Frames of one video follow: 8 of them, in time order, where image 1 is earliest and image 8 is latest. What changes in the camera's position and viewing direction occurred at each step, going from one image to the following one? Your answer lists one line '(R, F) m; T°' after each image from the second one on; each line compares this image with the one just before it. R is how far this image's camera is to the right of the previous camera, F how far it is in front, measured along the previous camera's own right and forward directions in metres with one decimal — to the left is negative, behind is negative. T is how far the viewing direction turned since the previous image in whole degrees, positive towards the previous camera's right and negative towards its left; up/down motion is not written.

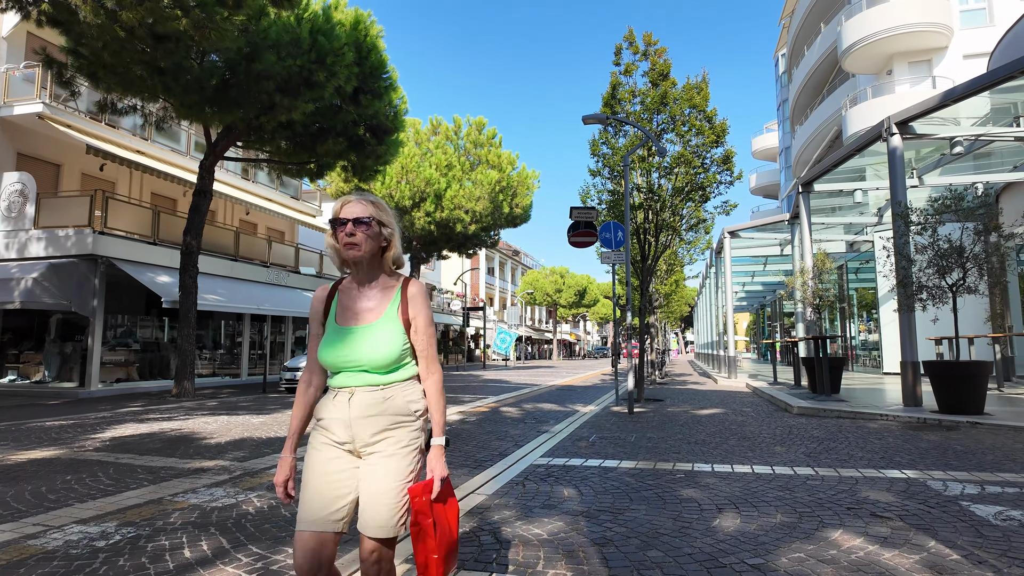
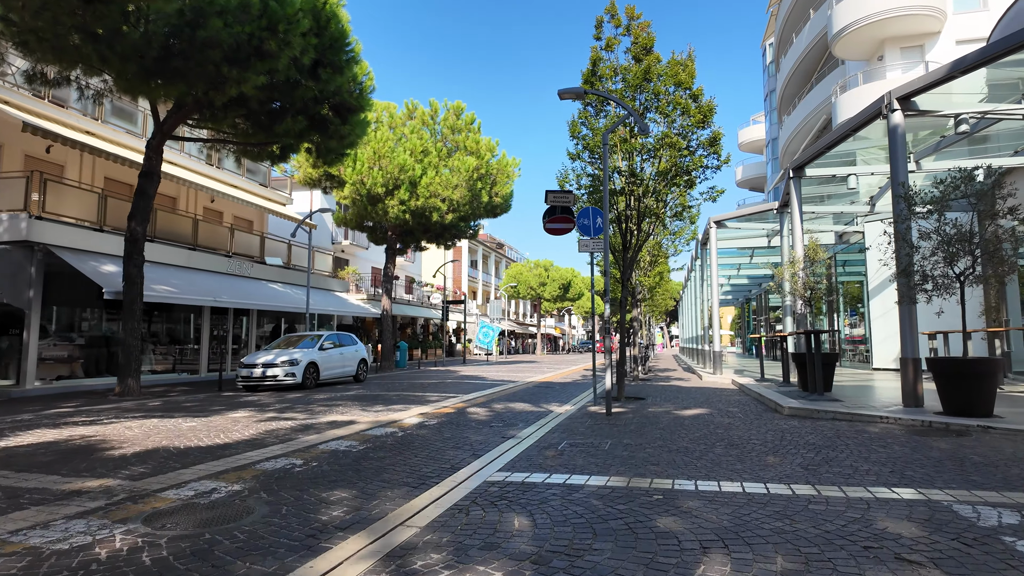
(+0.3, +0.9) m; +1°
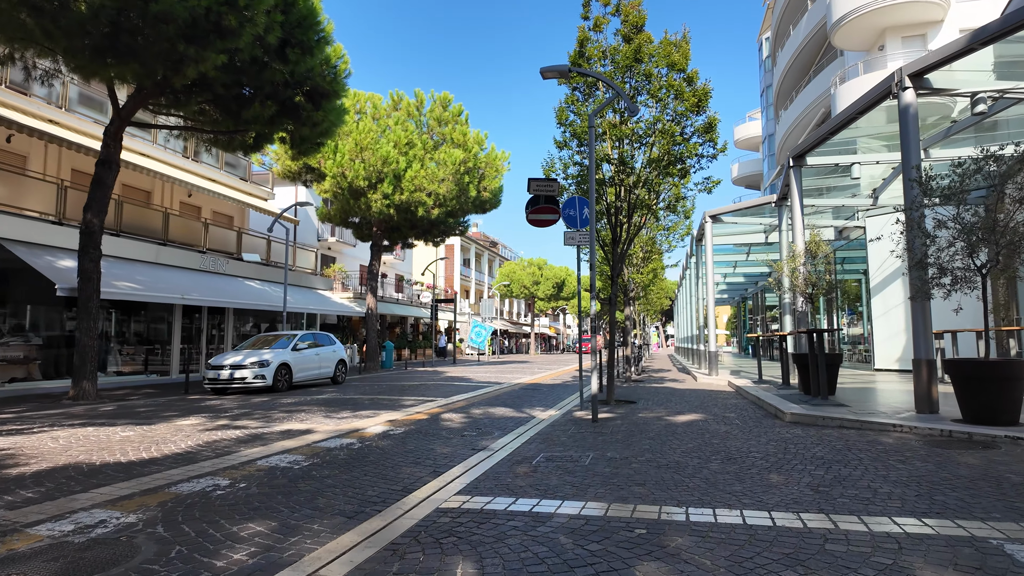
(+0.3, +0.8) m; 0°
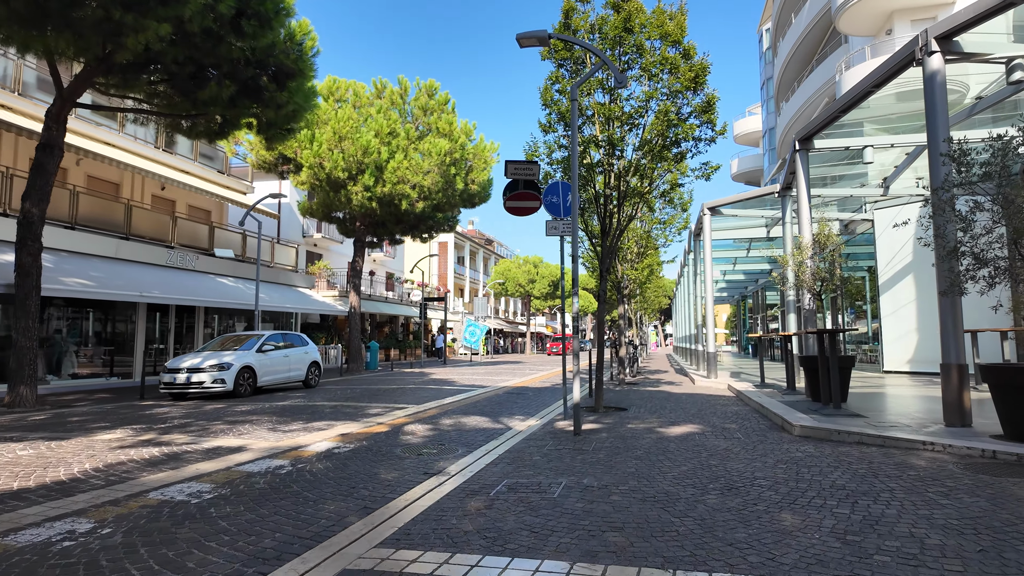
(+0.4, +1.1) m; 0°
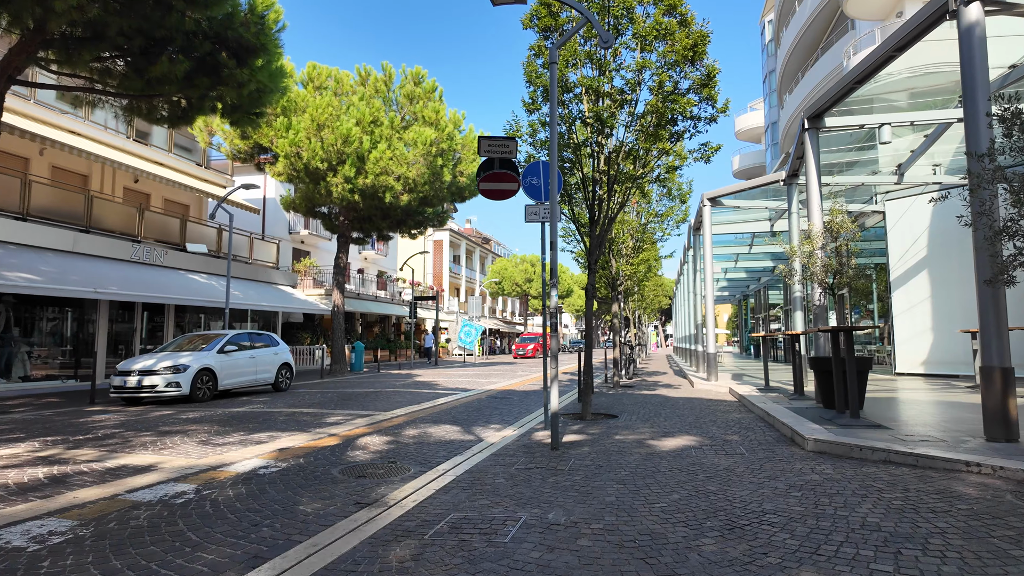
(+0.4, +1.0) m; 0°
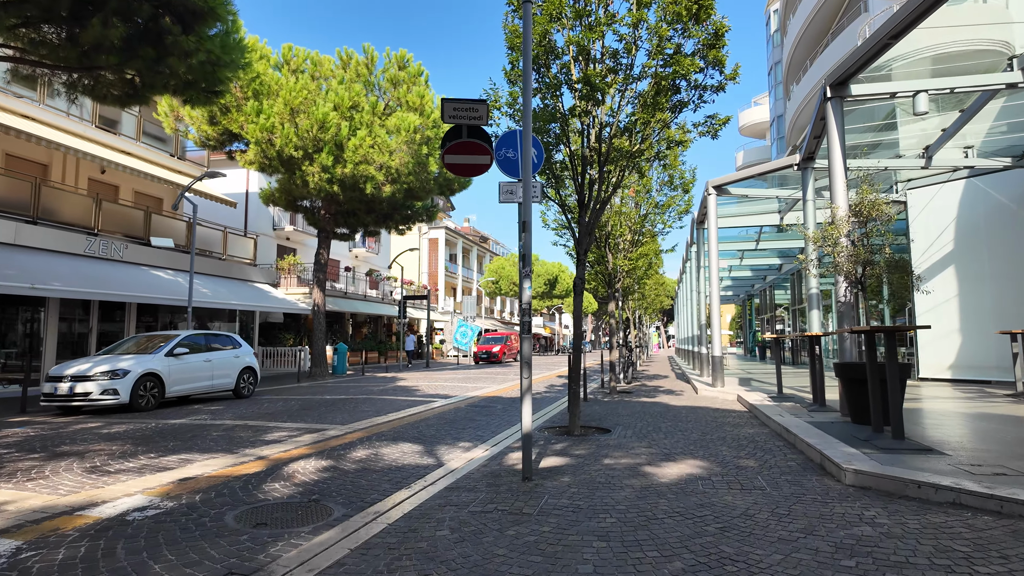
(+0.4, +1.3) m; 0°
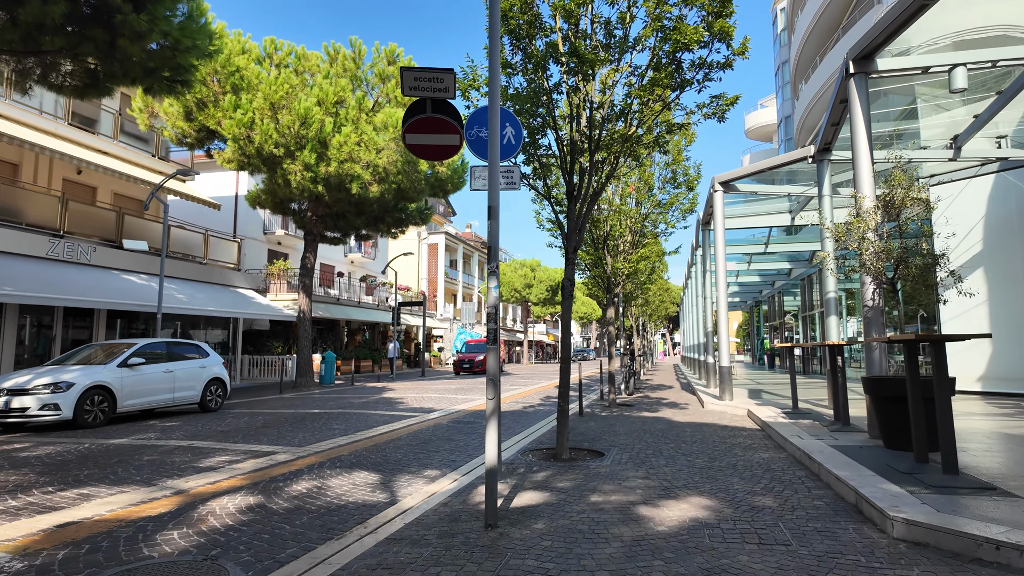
(+0.3, +1.0) m; -1°
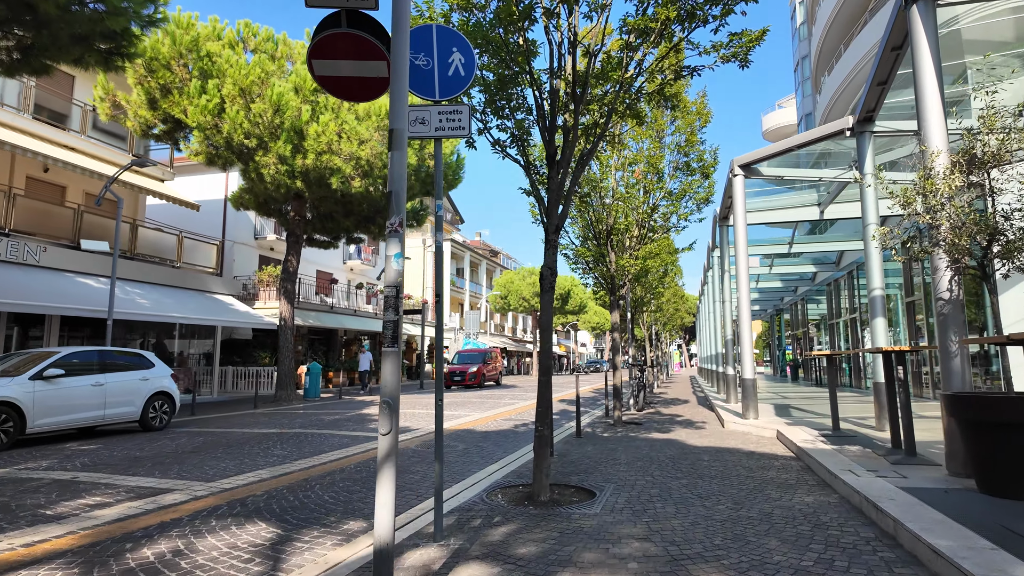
(+0.5, +1.6) m; -1°
